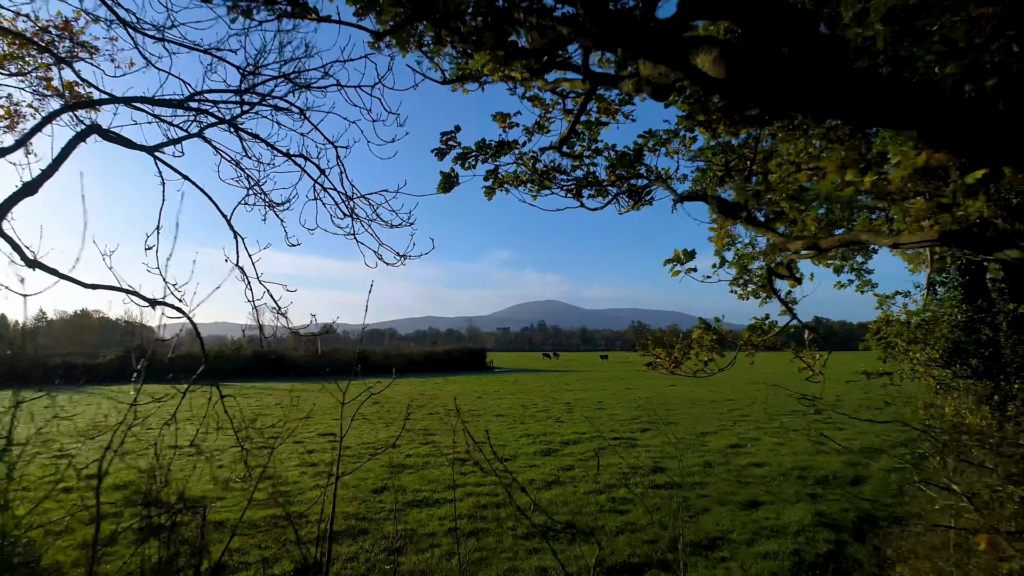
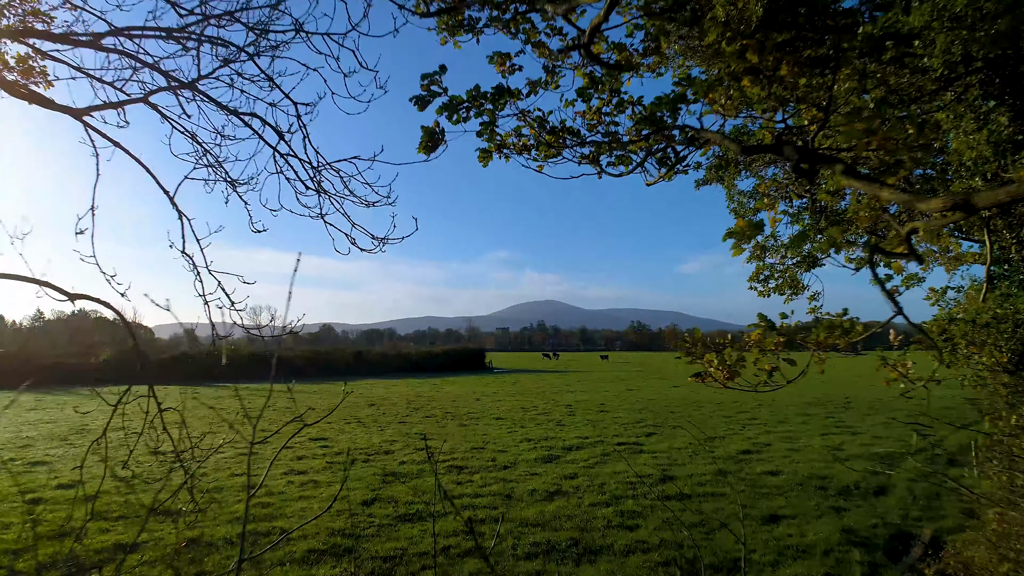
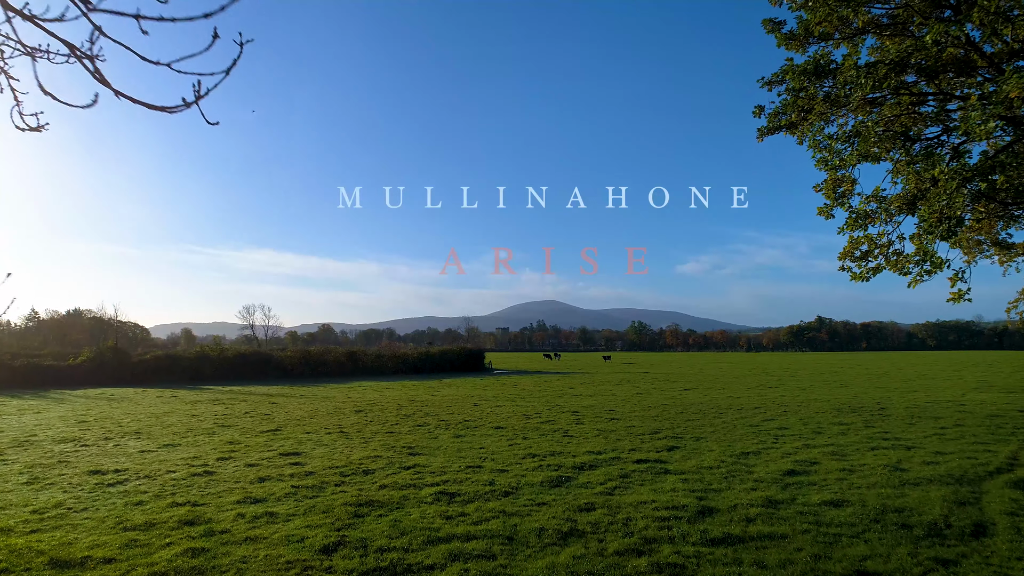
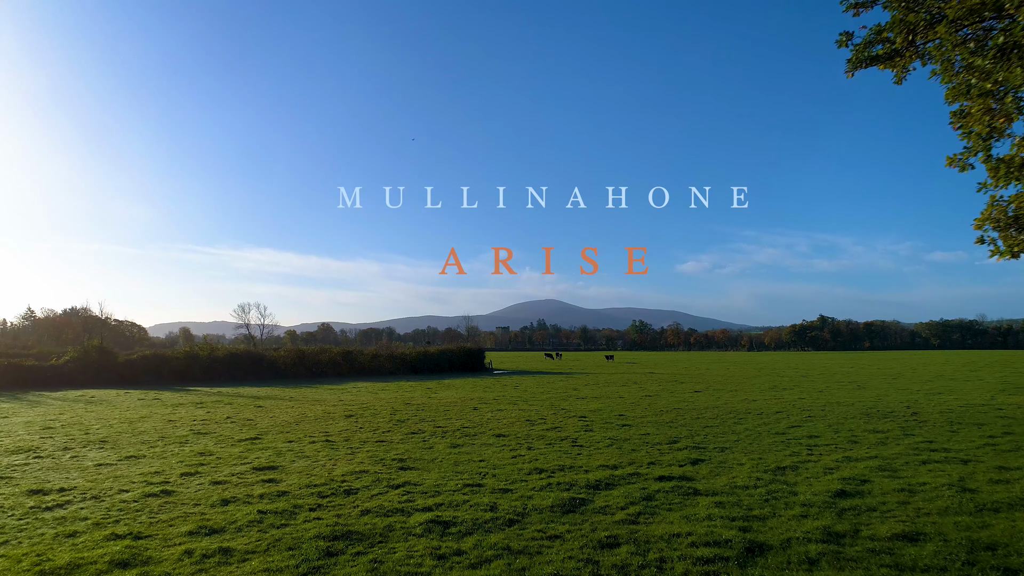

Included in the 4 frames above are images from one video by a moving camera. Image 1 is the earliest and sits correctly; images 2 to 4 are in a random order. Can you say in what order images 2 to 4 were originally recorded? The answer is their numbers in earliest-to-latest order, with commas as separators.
2, 3, 4
